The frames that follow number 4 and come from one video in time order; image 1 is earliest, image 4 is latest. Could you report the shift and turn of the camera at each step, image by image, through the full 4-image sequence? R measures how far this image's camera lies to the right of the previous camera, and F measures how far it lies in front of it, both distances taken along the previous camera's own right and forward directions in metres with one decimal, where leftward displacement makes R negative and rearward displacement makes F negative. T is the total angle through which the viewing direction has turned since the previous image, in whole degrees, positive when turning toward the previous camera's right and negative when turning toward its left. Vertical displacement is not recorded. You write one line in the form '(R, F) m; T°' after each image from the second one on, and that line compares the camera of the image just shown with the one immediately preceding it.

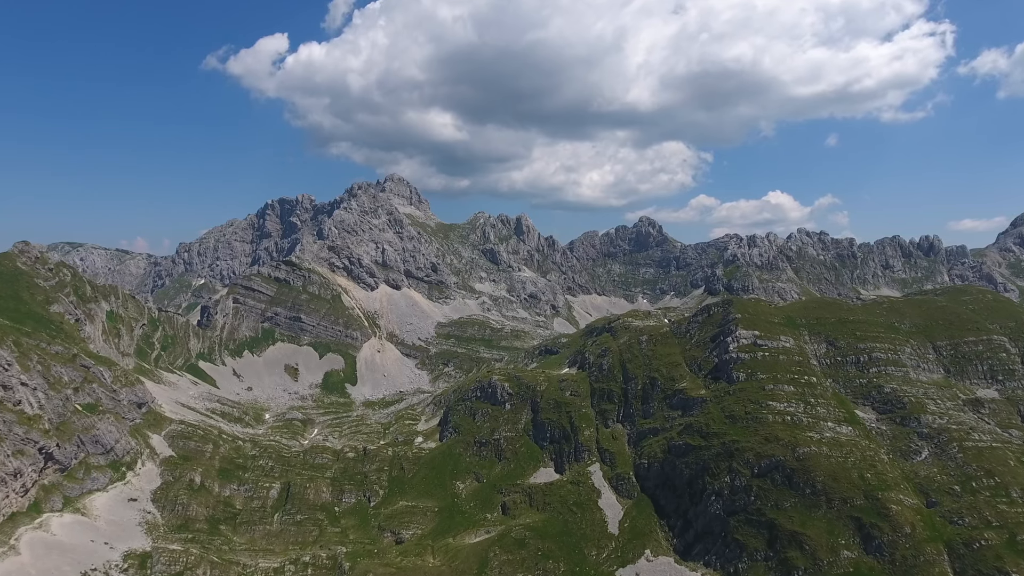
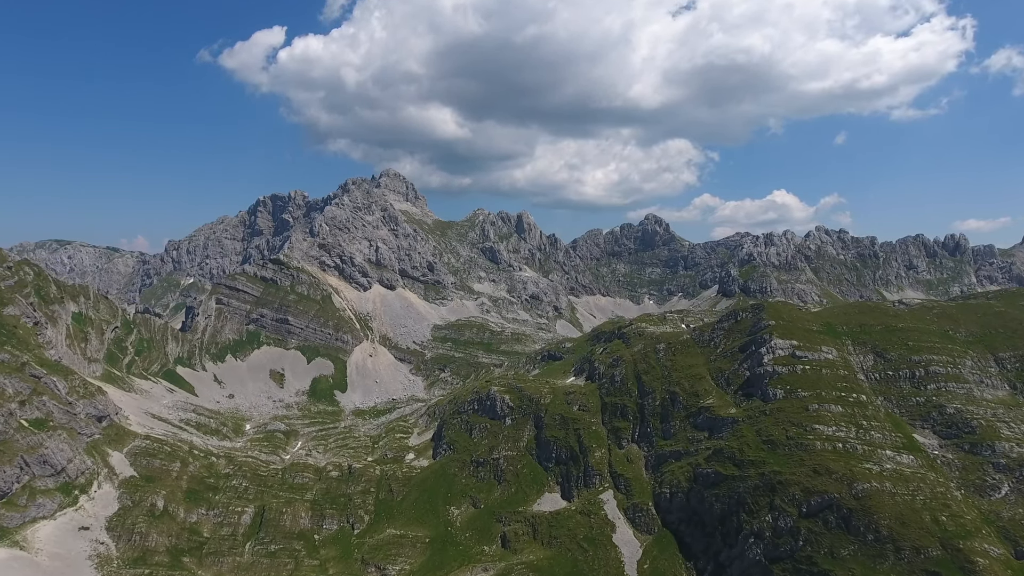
(-0.5, +25.6) m; 0°
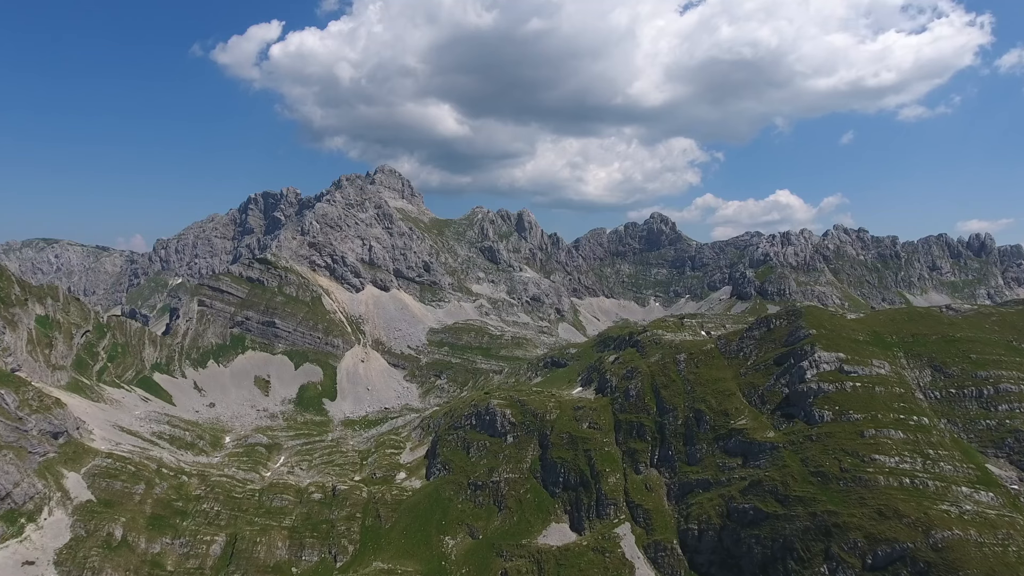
(-1.2, +23.0) m; 0°
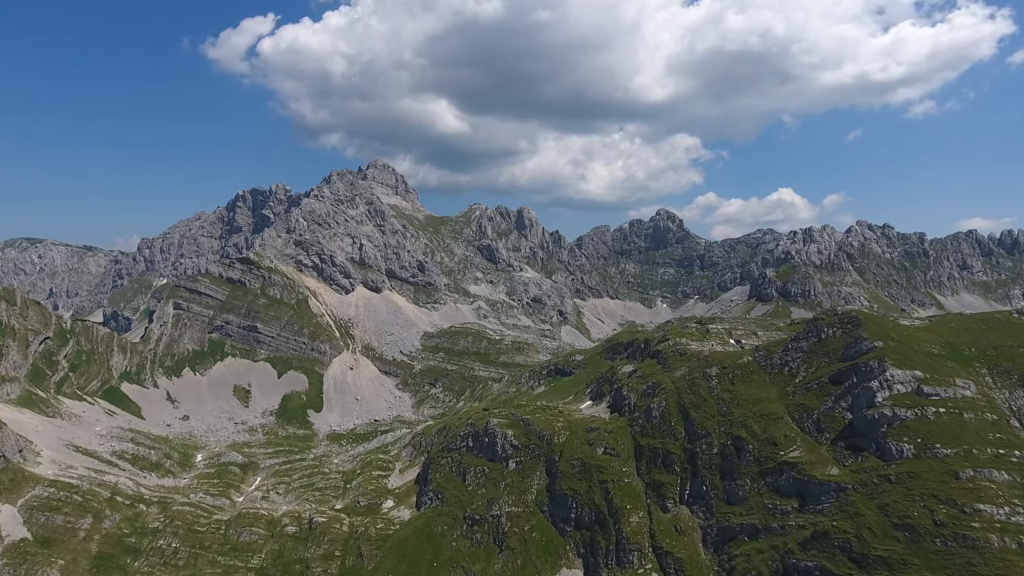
(-1.2, +27.0) m; 0°
